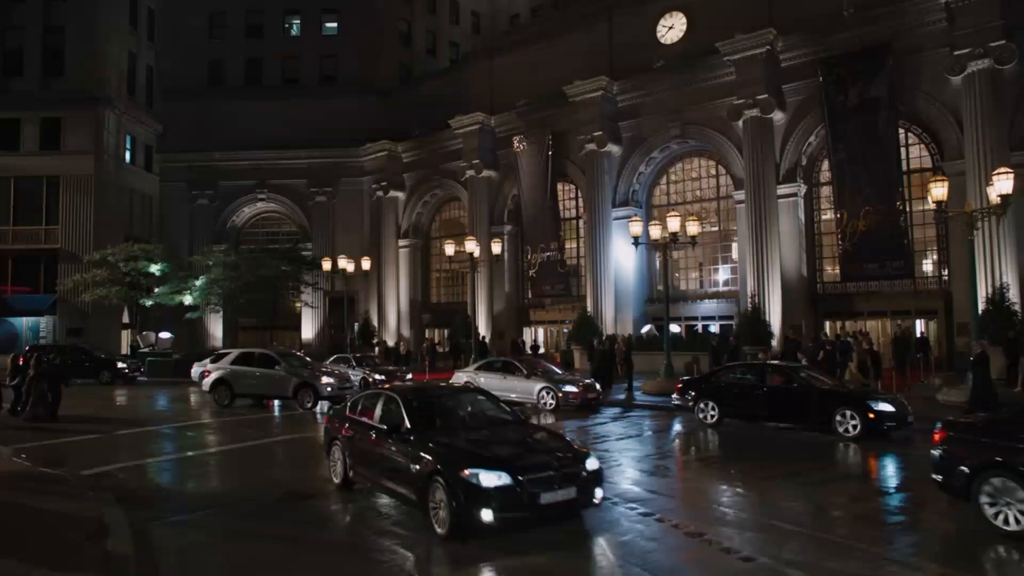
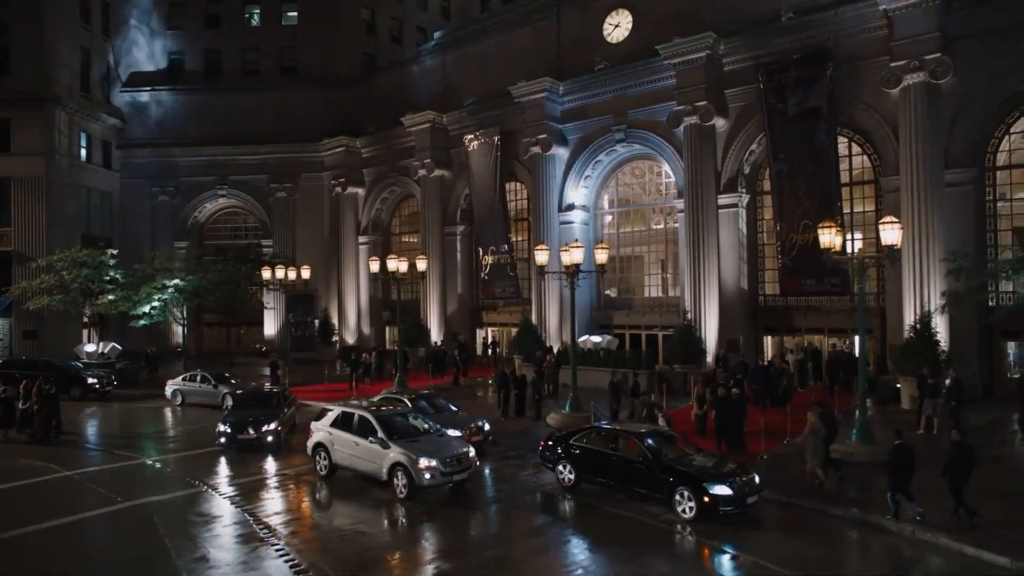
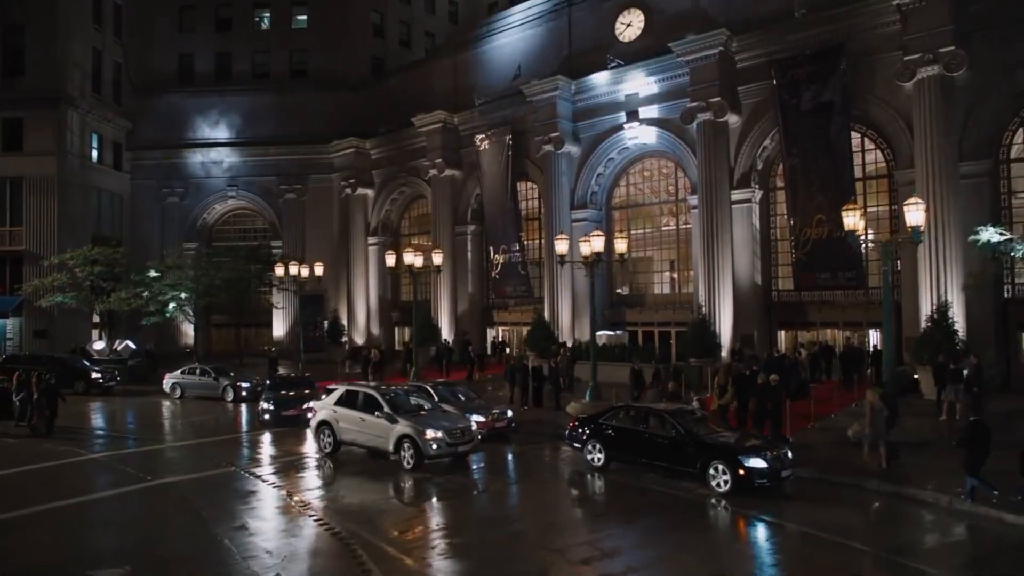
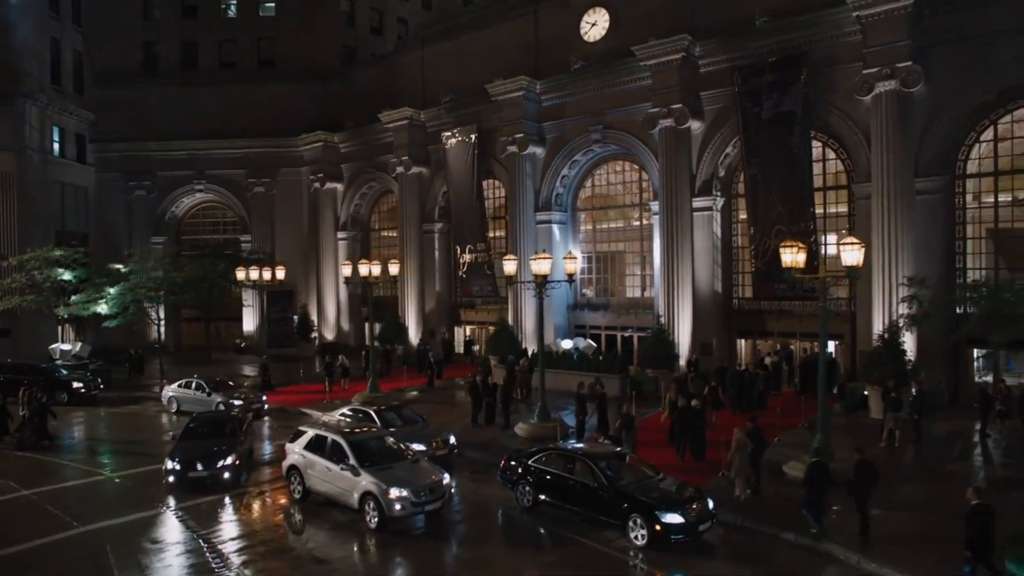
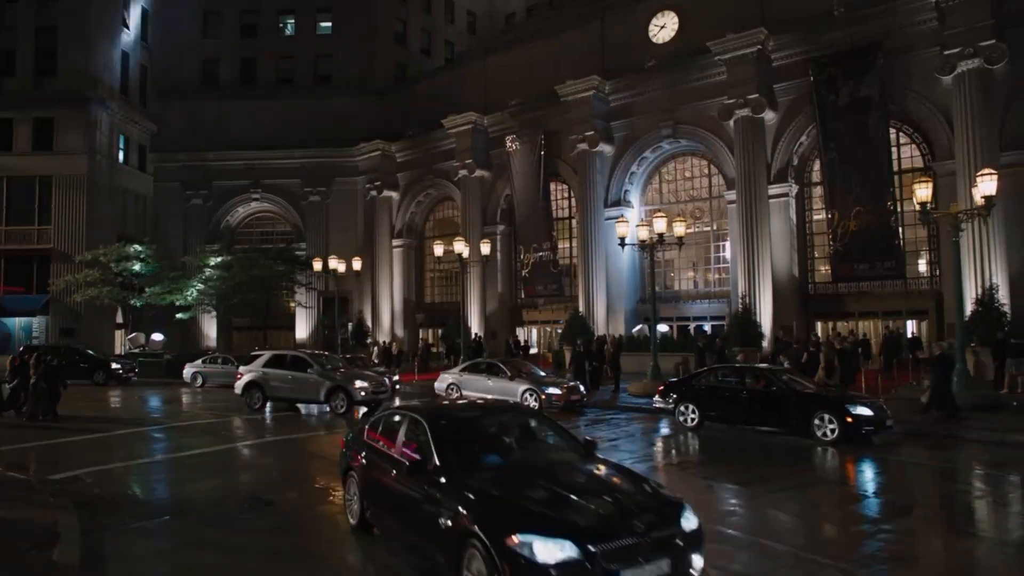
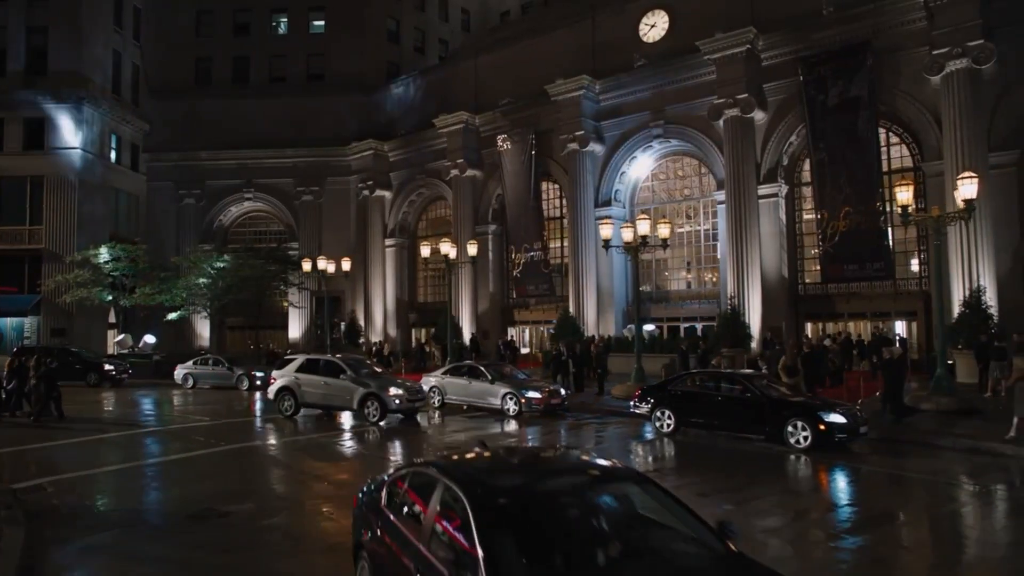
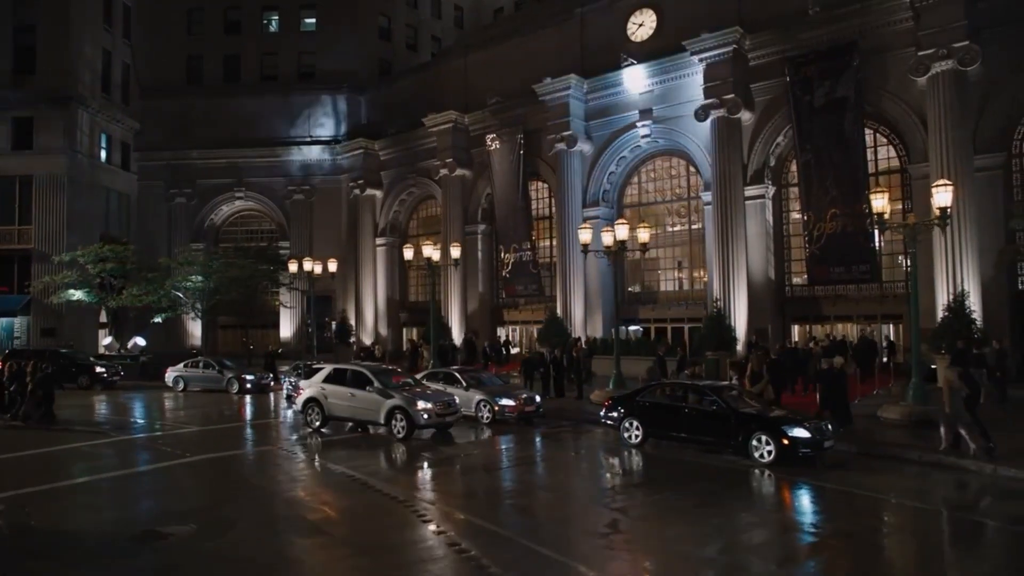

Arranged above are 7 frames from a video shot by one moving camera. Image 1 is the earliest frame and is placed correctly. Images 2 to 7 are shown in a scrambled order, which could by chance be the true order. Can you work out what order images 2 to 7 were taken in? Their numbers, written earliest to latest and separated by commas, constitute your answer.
5, 6, 7, 3, 2, 4
